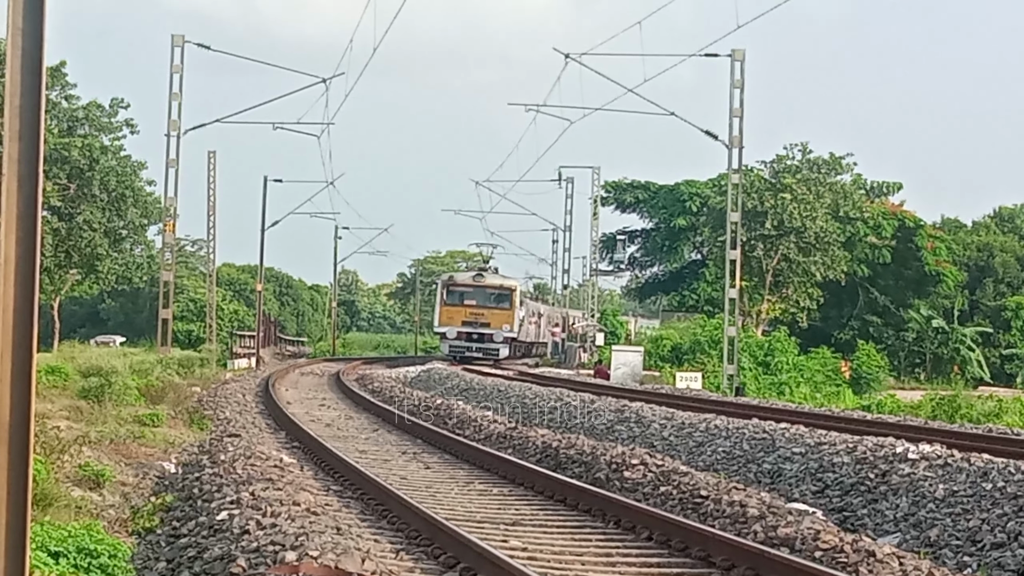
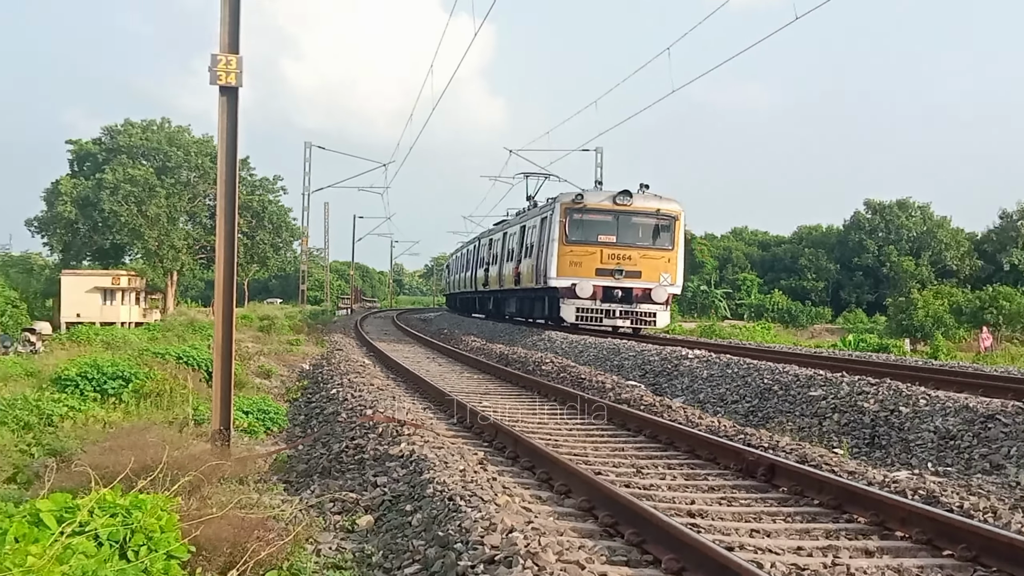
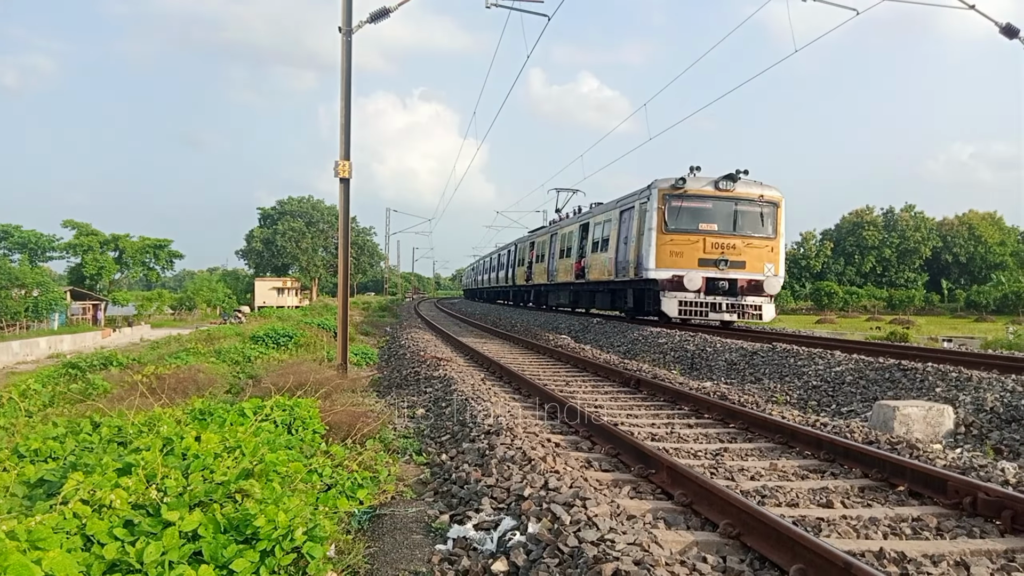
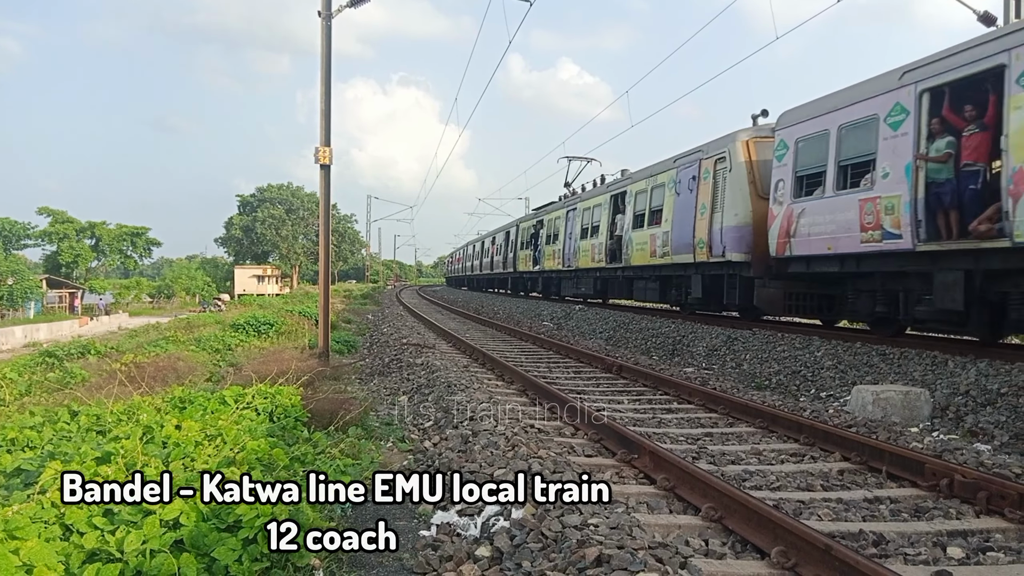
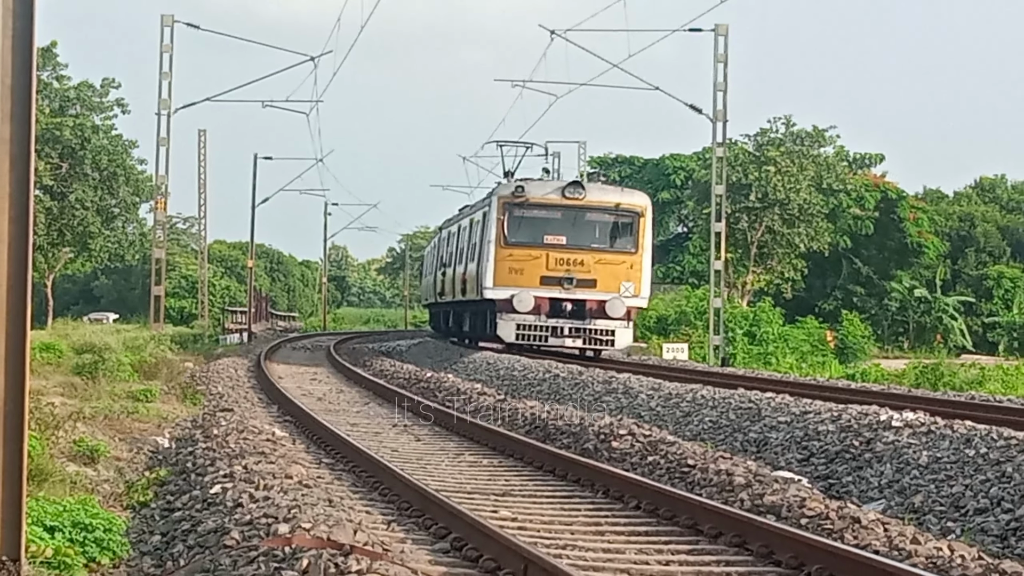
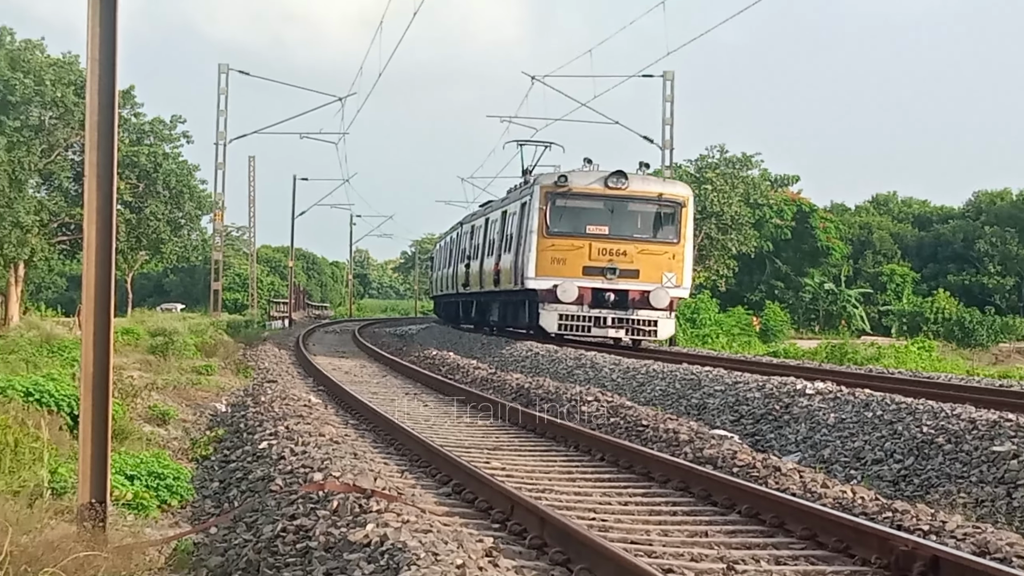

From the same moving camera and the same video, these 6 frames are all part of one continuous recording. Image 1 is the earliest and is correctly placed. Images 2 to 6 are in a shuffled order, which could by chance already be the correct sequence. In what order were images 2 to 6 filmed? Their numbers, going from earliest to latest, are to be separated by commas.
5, 6, 2, 3, 4
